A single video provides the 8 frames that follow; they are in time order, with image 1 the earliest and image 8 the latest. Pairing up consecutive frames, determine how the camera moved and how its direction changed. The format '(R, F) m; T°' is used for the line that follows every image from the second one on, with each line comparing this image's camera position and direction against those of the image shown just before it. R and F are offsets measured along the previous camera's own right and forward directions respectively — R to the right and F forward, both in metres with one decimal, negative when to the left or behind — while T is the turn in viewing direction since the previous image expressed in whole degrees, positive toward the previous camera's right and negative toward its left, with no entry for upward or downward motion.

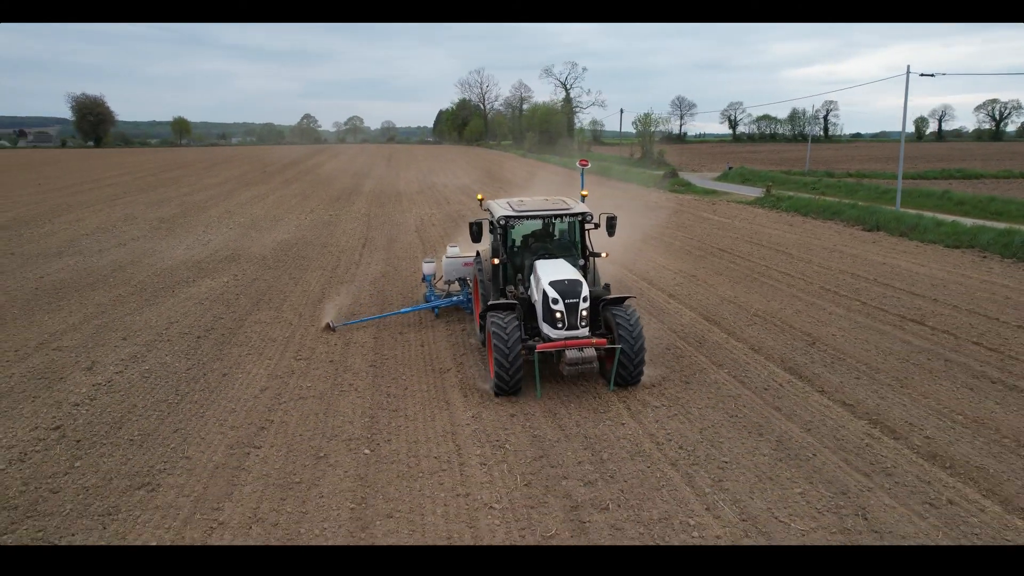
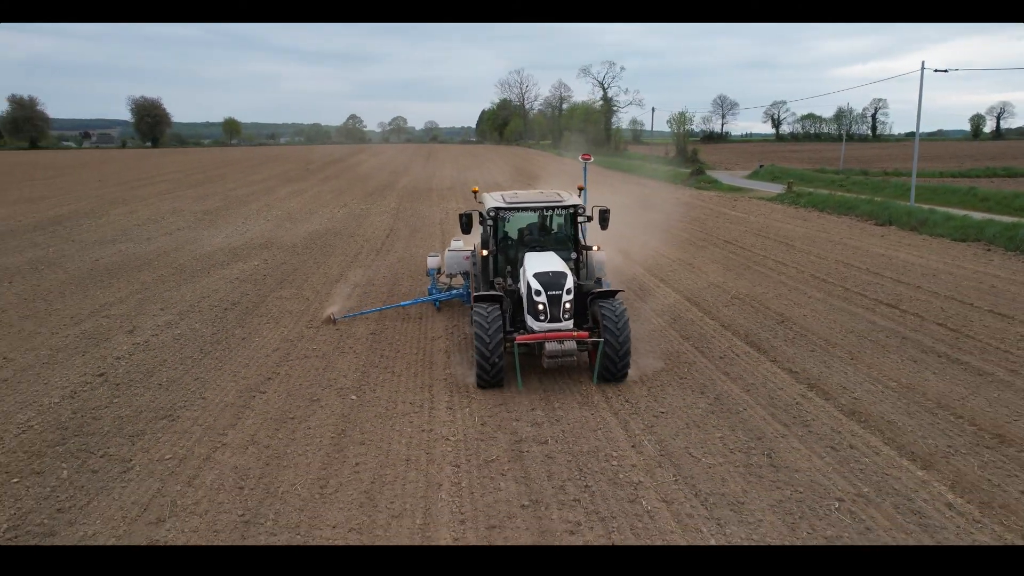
(+0.8, -0.9) m; -4°
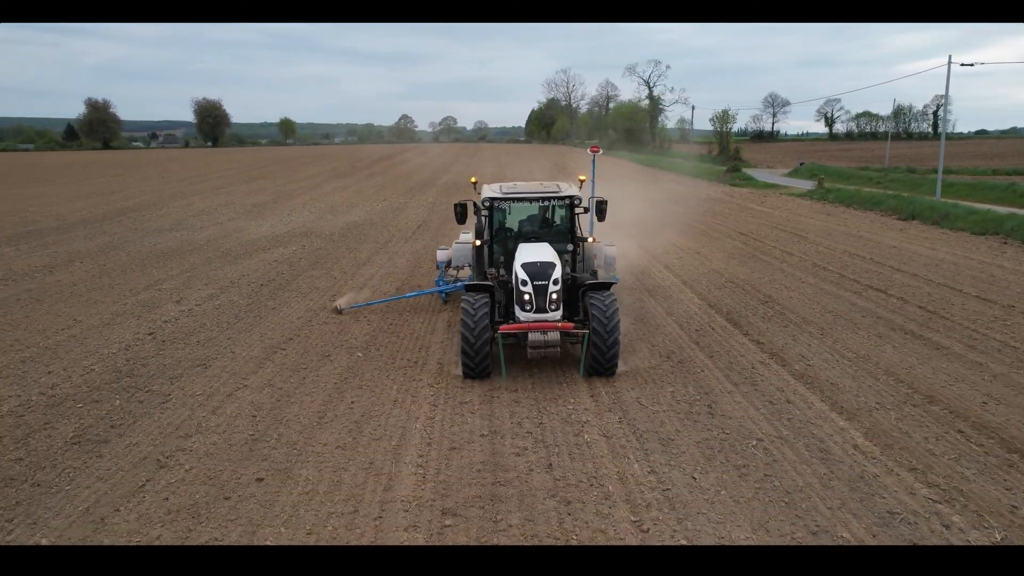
(+0.8, -0.9) m; -4°
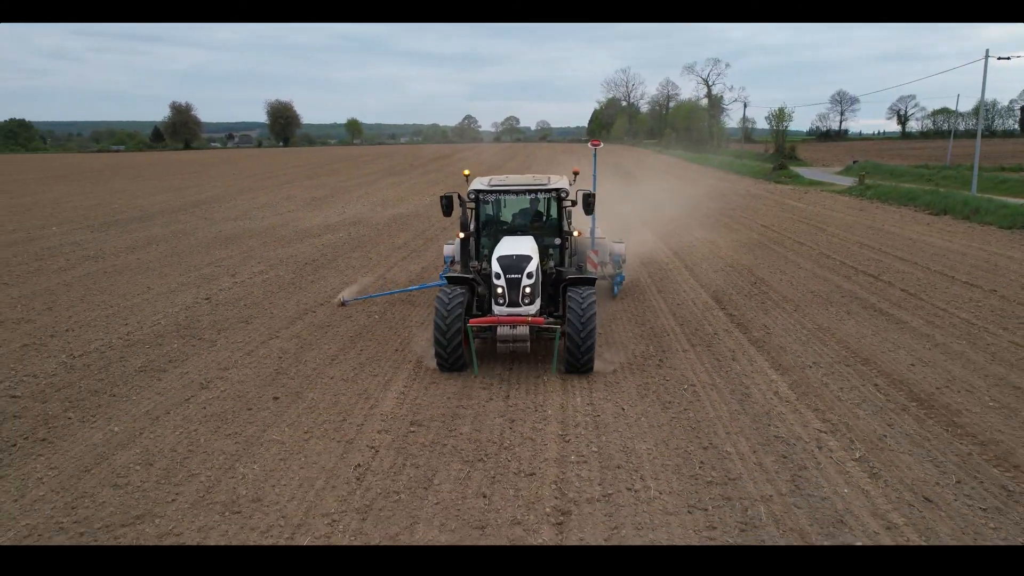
(+0.9, -1.1) m; -5°
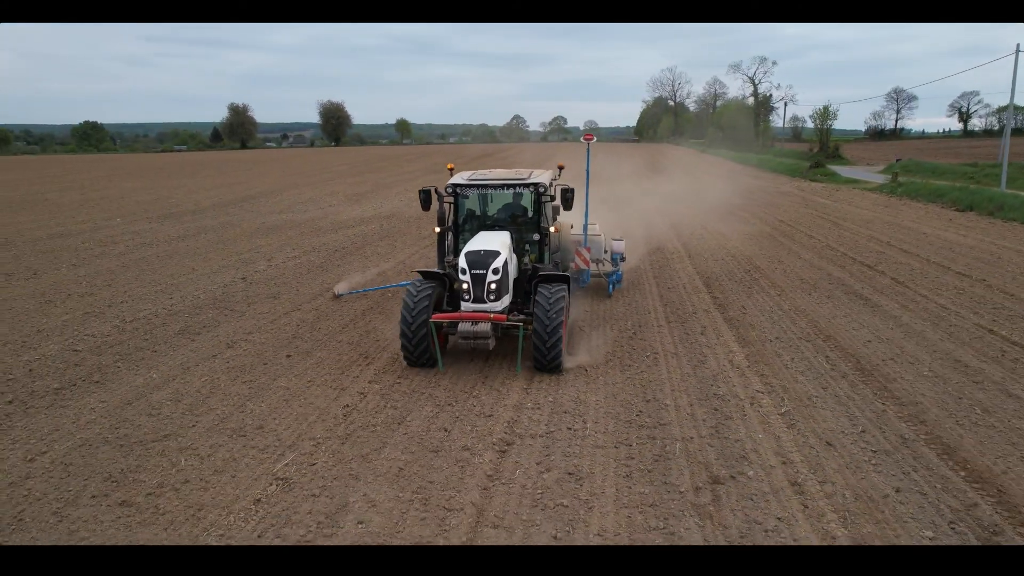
(+0.7, -0.8) m; -4°
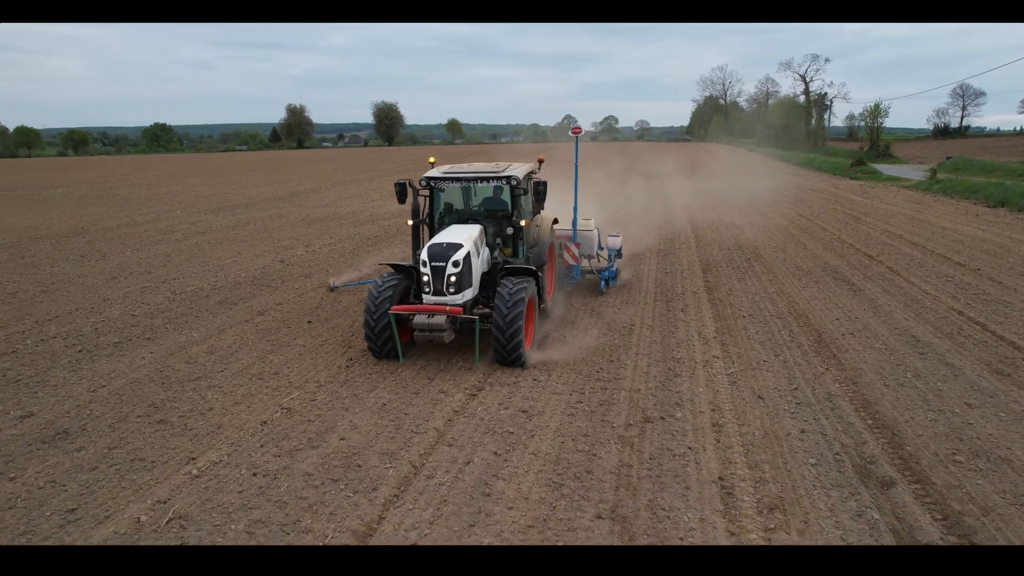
(+0.7, -0.8) m; -4°
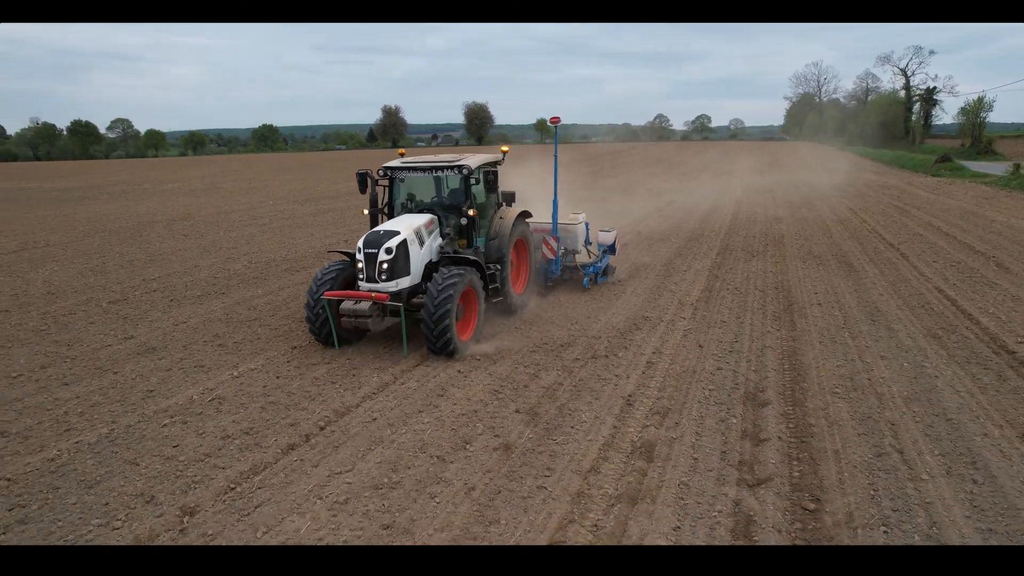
(+1.2, -1.2) m; -8°
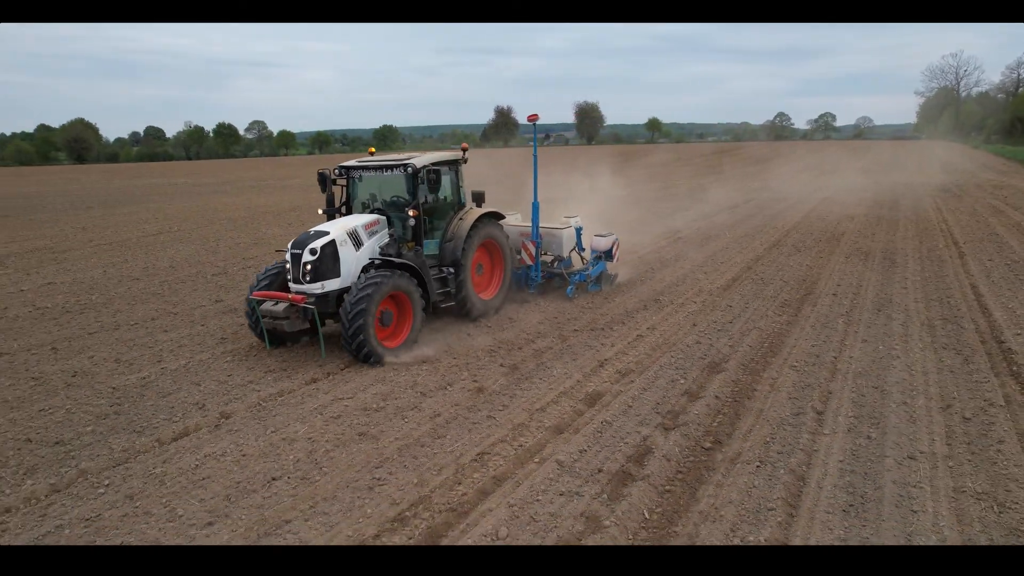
(+1.1, -0.8) m; -10°
